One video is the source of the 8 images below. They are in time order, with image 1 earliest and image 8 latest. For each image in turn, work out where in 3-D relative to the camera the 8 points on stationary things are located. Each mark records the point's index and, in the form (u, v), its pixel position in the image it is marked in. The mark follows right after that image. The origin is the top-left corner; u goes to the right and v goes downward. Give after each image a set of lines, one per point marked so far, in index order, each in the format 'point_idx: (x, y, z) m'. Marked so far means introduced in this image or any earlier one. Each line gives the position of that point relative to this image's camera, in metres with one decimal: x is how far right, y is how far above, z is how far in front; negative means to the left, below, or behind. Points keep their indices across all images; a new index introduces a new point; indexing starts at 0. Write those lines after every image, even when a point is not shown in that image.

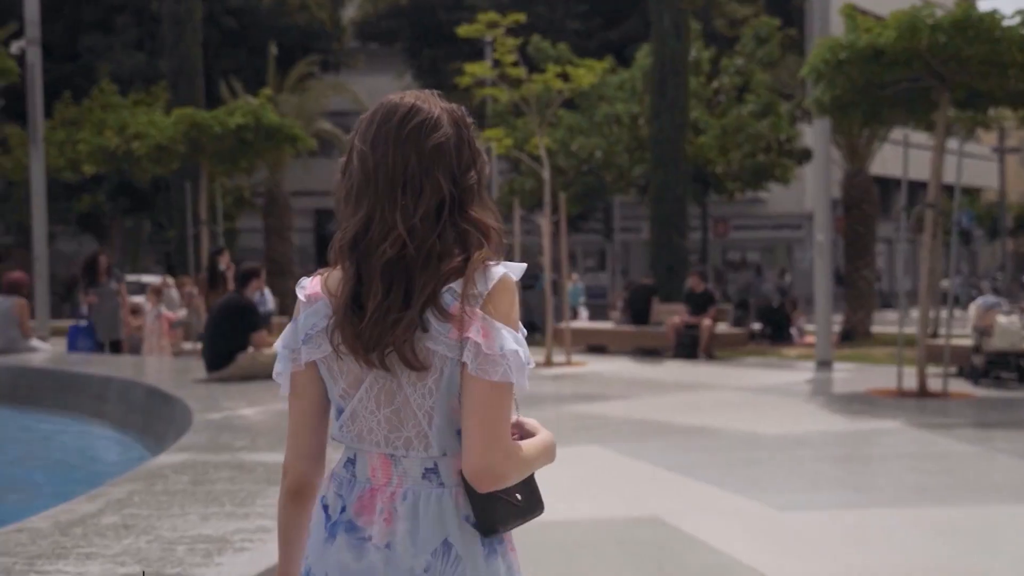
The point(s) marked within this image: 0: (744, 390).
0: (+2.7, -1.2, +14.9) m
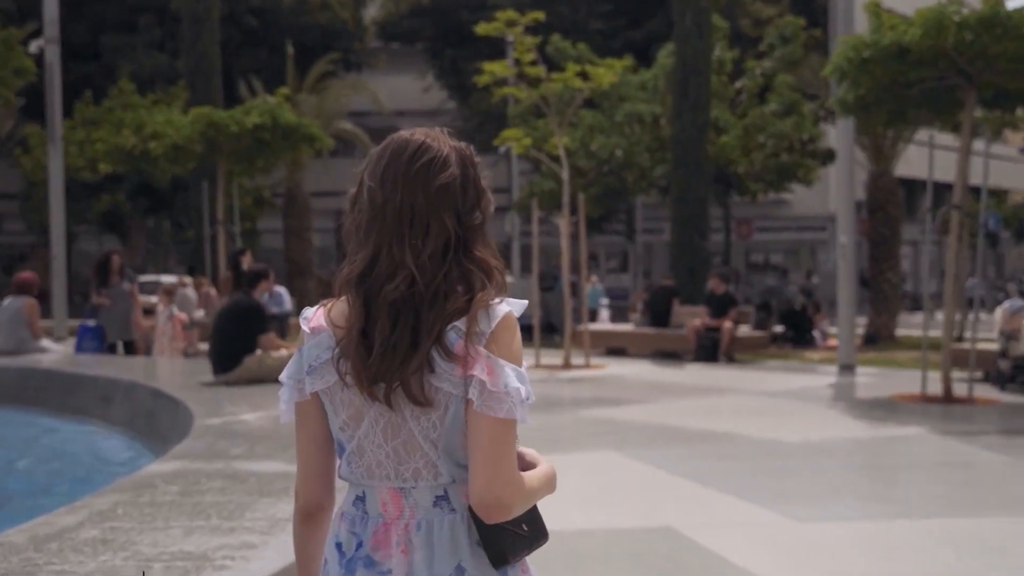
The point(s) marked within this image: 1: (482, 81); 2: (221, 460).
0: (+2.9, -1.2, +14.6) m
1: (-0.5, +3.2, +19.7) m
2: (-1.3, -0.8, +5.5) m
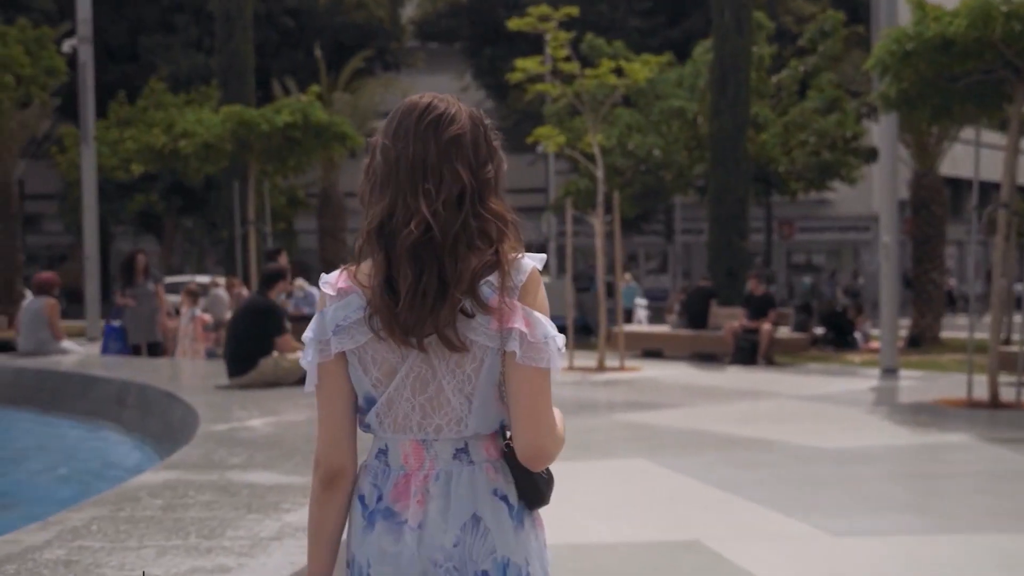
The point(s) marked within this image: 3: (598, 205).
0: (+3.3, -1.2, +14.1) m
1: (0.0, +3.2, +19.3) m
2: (-1.2, -0.8, +5.2) m
3: (+1.4, +1.3, +19.6) m
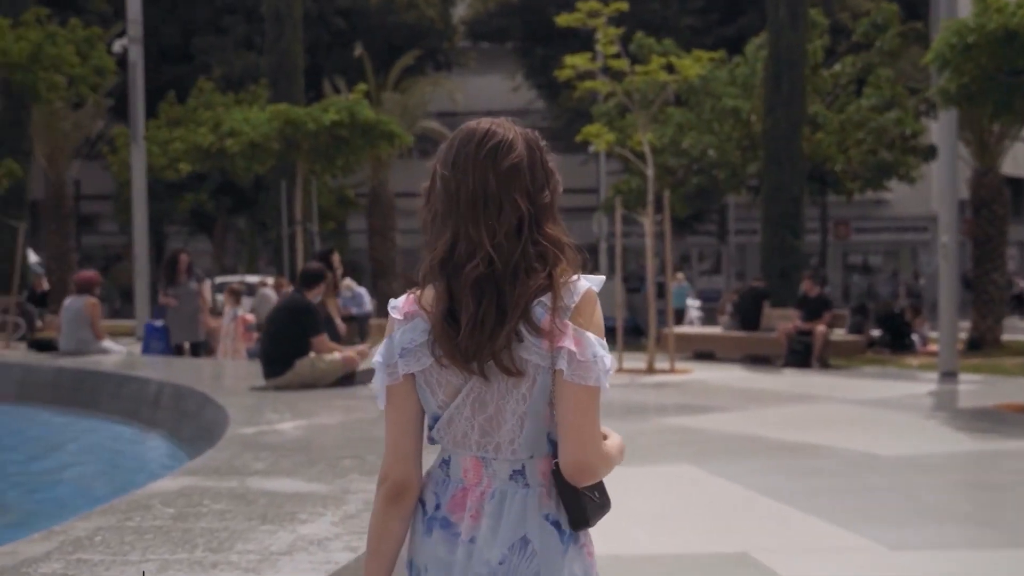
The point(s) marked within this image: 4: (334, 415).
0: (+3.8, -1.3, +13.7) m
1: (+0.8, +3.2, +19.0) m
2: (-1.1, -0.7, +5.0) m
3: (+2.1, +1.3, +19.3) m
4: (-1.0, -0.7, +7.2) m
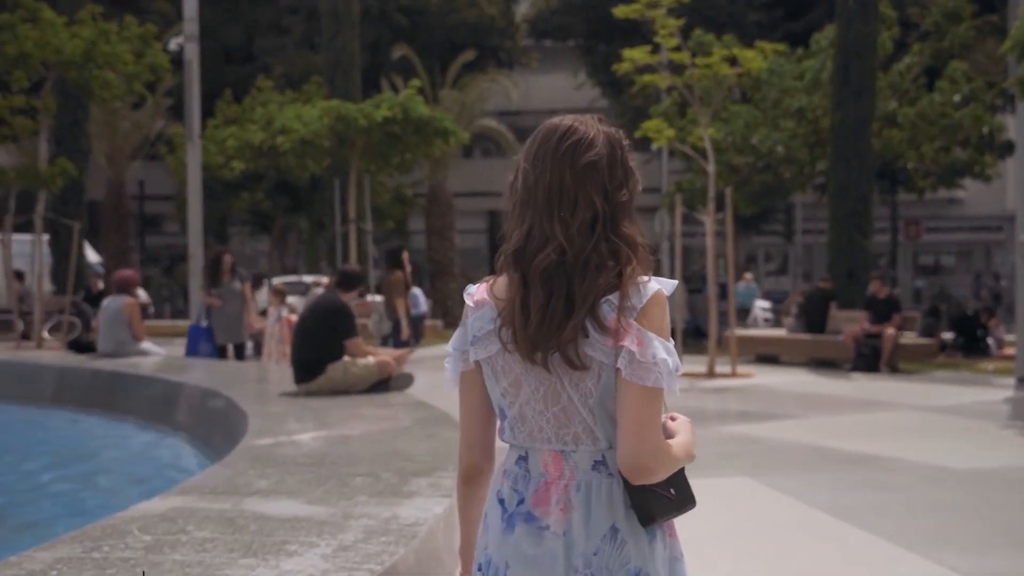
0: (+4.3, -1.3, +13.0) m
1: (+1.6, +3.2, +18.4) m
2: (-1.0, -0.8, +4.5) m
3: (+2.9, +1.3, +18.6) m
4: (-0.8, -0.7, +6.7) m
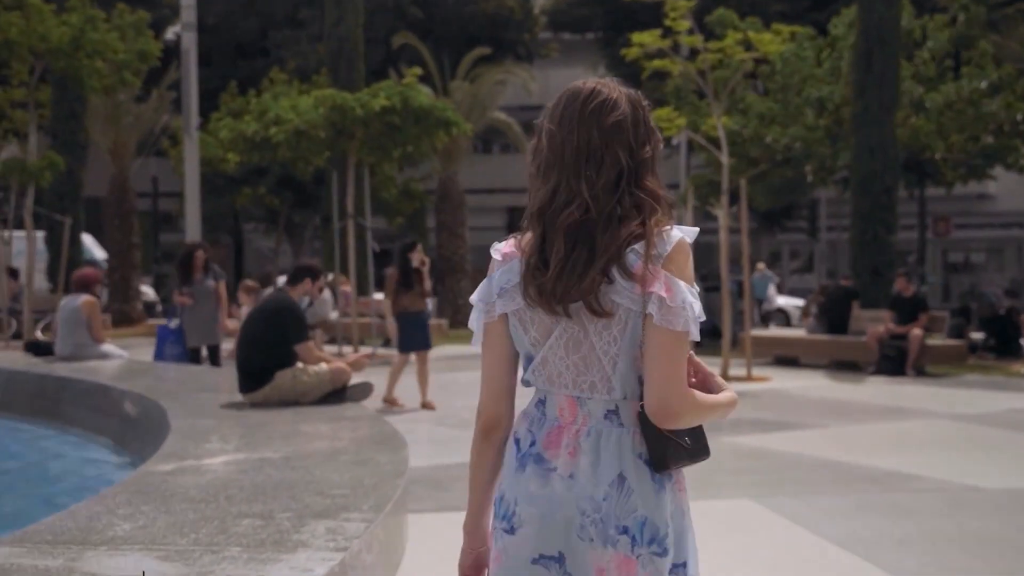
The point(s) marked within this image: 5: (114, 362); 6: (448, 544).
0: (+4.2, -1.2, +12.0) m
1: (+1.7, +3.2, +17.4) m
2: (-1.2, -0.7, +3.6) m
3: (+3.0, +1.3, +17.6) m
4: (-1.0, -0.7, +5.8) m
5: (-3.6, -0.7, +11.3) m
6: (-0.3, -1.3, +6.3) m
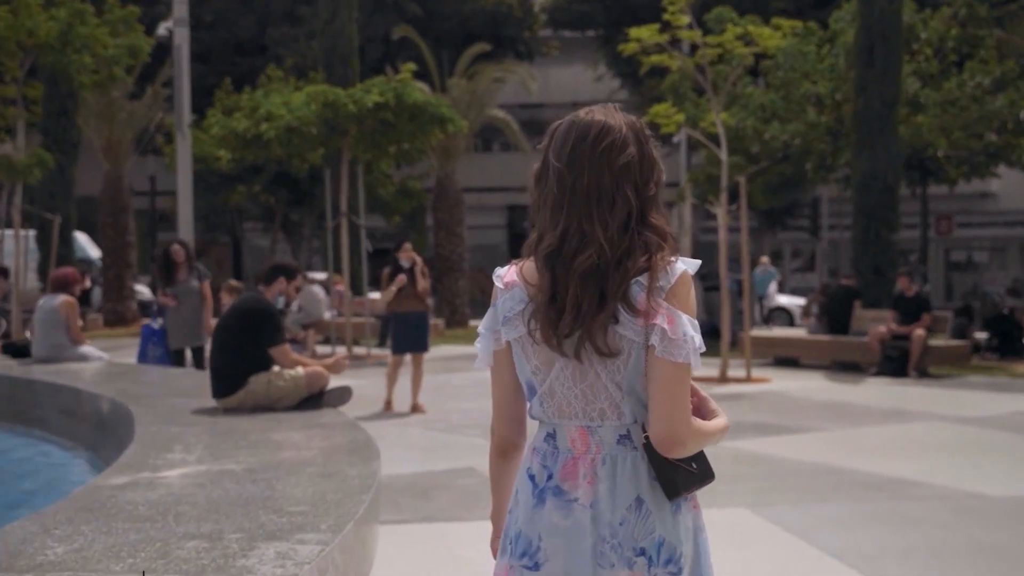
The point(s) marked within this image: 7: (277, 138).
0: (+4.2, -1.2, +11.6) m
1: (+1.6, +3.2, +17.1) m
2: (-1.3, -0.7, +3.3) m
3: (+2.9, +1.3, +17.3) m
4: (-1.1, -0.7, +5.5) m
5: (-3.6, -0.7, +11.0) m
6: (-0.4, -1.3, +6.0) m
7: (-3.5, +2.3, +19.4) m
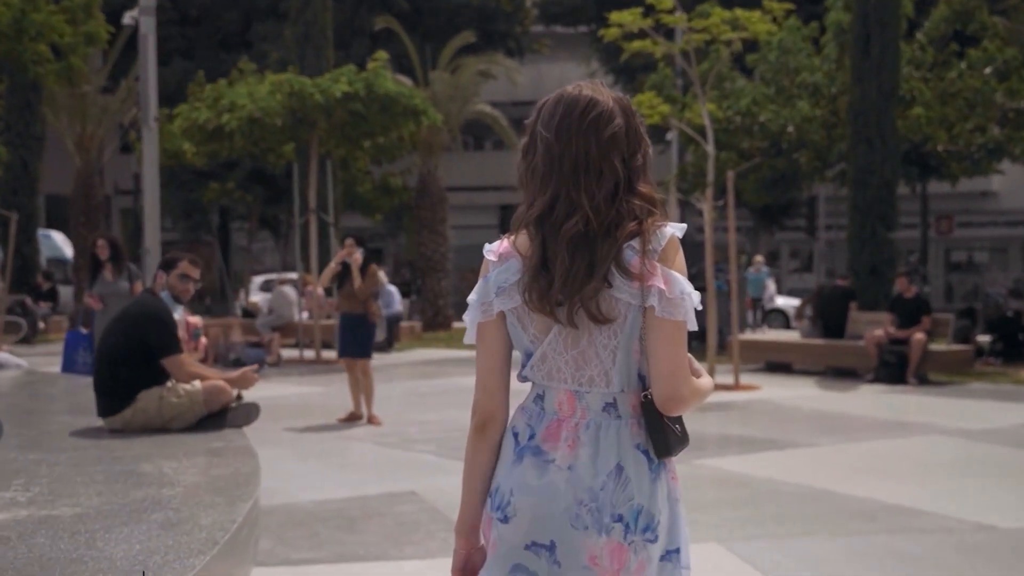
0: (+3.8, -1.3, +10.6) m
1: (+1.3, +3.2, +16.1) m
2: (-1.7, -0.8, +2.3) m
3: (+2.6, +1.3, +16.3) m
4: (-1.4, -0.7, +4.5) m
5: (-4.0, -0.7, +10.0) m
6: (-0.7, -1.3, +5.0) m
7: (-3.8, +2.3, +18.5) m
